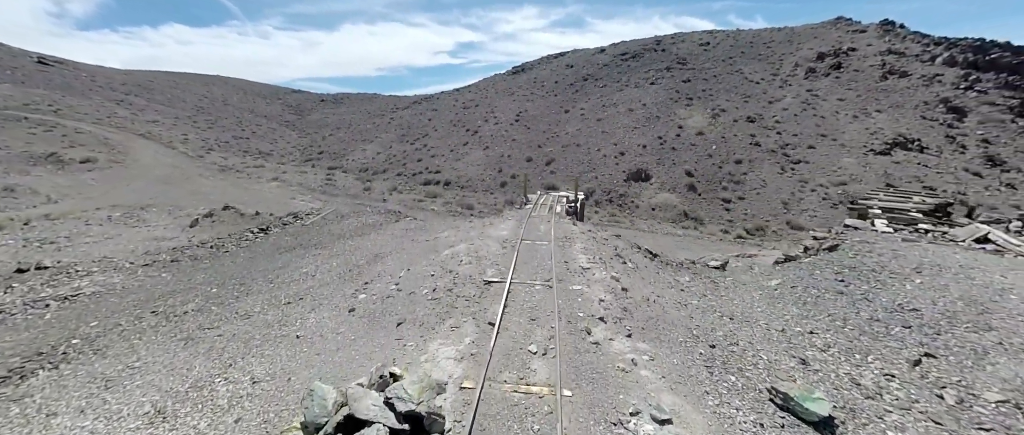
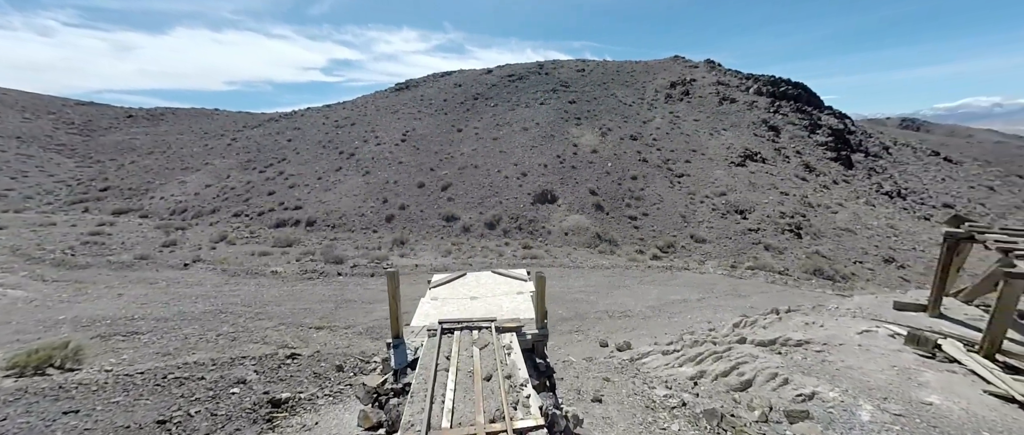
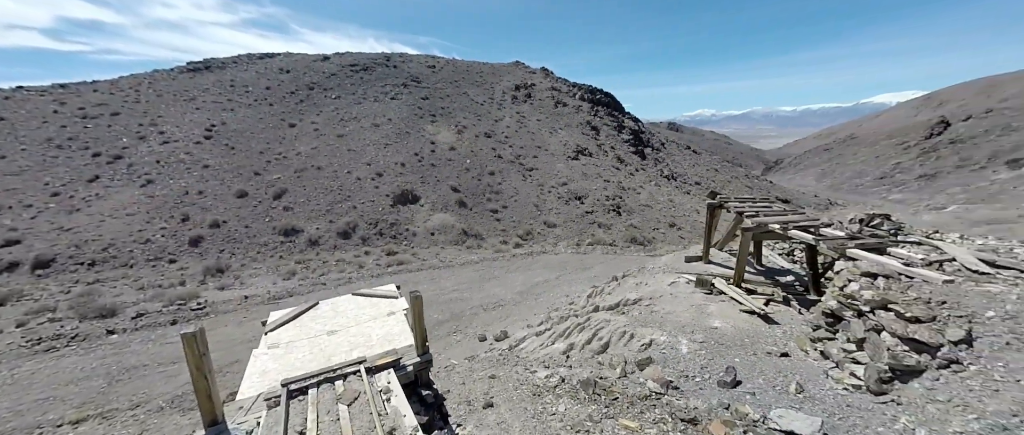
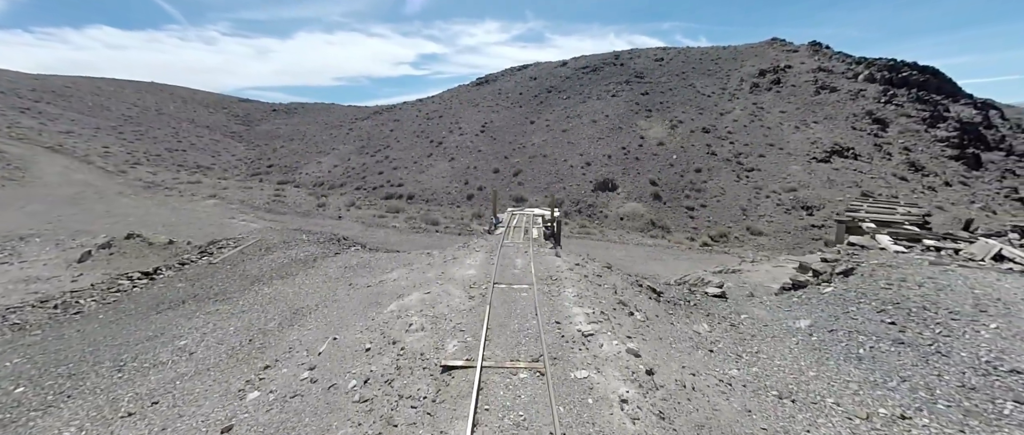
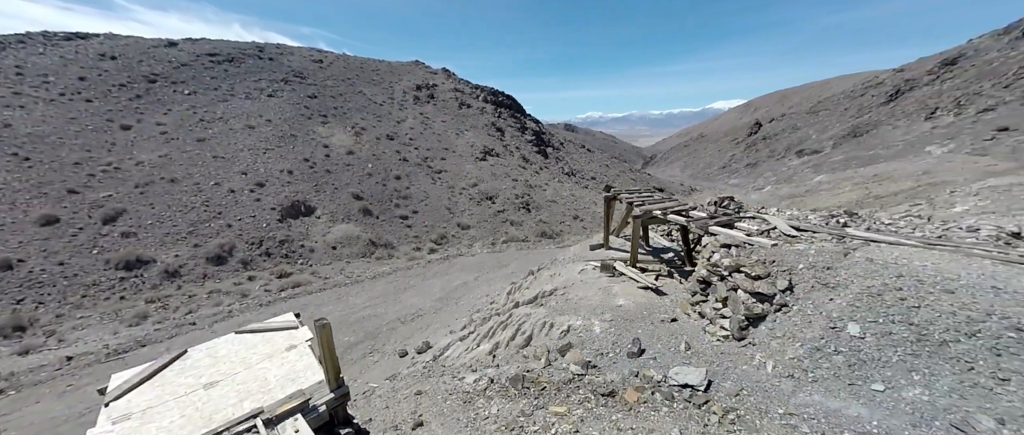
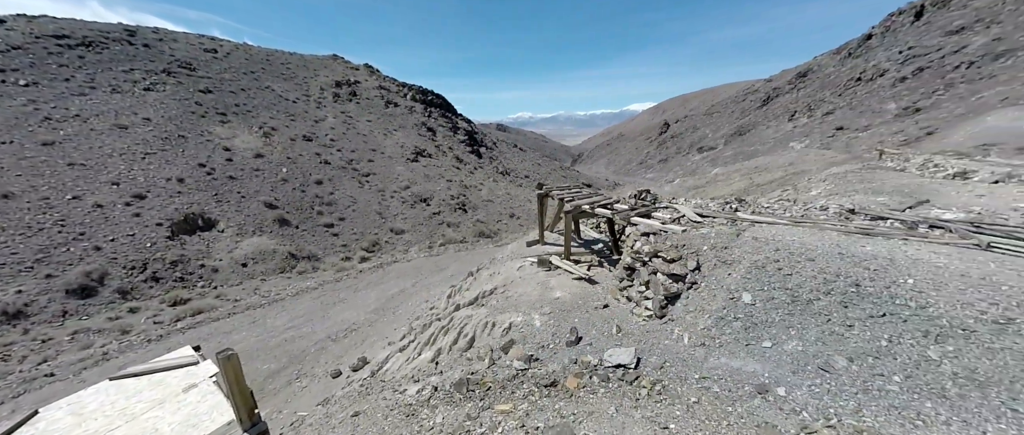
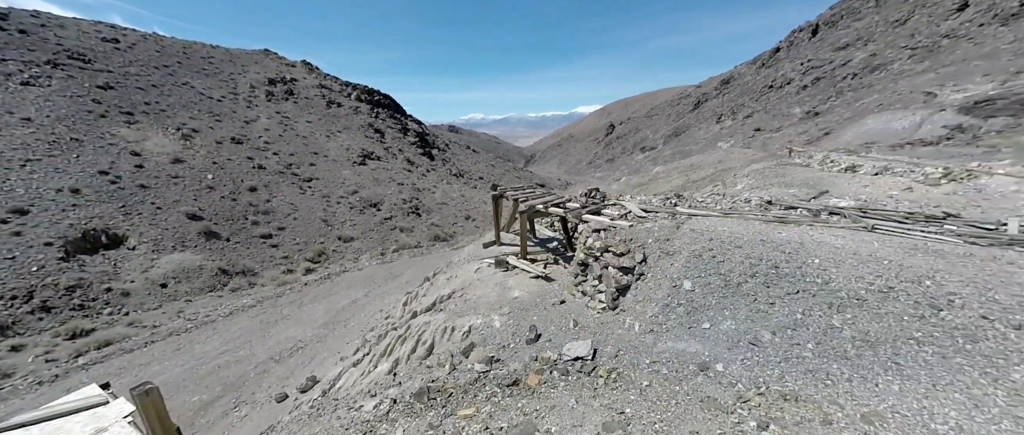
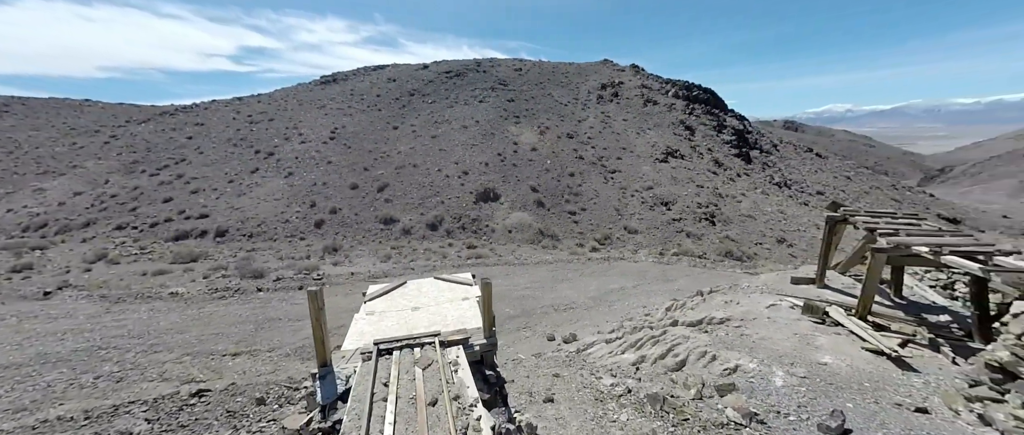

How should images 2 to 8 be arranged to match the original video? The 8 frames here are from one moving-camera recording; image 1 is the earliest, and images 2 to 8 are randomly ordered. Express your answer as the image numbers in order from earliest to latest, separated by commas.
4, 2, 8, 3, 5, 6, 7
